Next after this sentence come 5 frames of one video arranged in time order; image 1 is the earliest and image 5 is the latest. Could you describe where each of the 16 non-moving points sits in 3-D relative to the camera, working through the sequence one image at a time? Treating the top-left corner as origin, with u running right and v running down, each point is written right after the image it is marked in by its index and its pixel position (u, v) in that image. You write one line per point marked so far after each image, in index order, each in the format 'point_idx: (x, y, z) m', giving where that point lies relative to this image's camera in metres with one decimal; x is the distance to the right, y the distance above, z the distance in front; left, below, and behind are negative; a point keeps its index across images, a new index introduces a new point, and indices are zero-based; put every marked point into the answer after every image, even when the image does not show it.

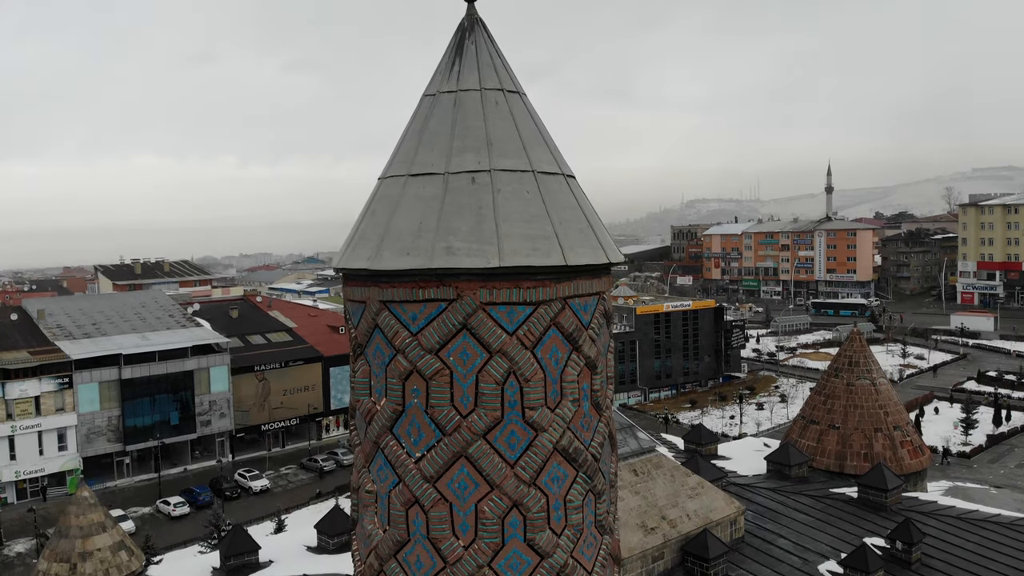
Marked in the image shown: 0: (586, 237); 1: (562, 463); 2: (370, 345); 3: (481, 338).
0: (+0.2, +0.2, +2.3) m
1: (+0.2, -0.5, +2.2) m
2: (-0.5, -0.2, +2.3) m
3: (-0.1, -0.1, +2.1) m
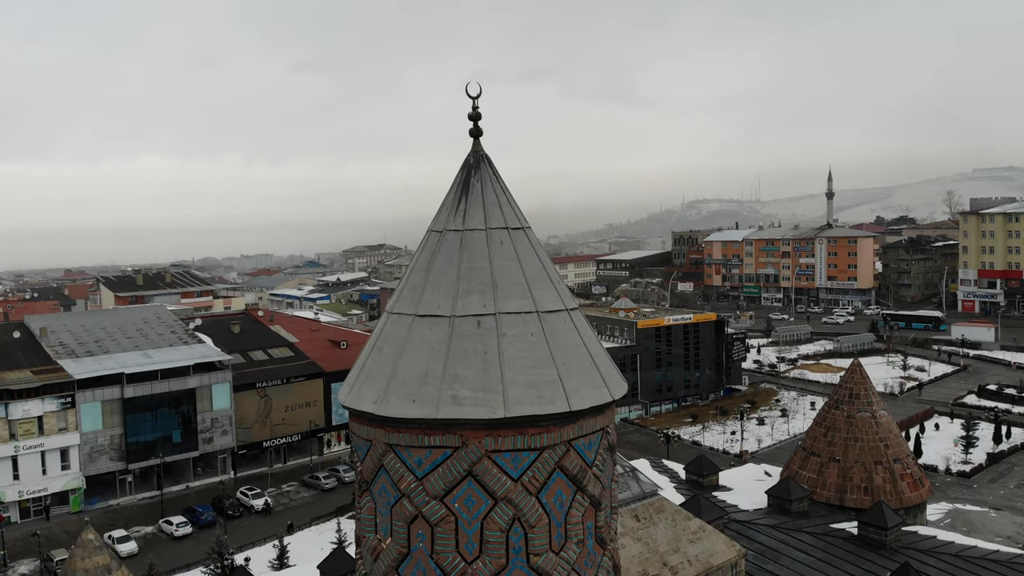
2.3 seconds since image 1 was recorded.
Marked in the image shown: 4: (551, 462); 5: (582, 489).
0: (+0.2, -0.3, +2.3) m
1: (+0.2, -1.0, +2.2) m
2: (-0.4, -0.6, +2.3) m
3: (-0.1, -0.6, +2.2) m
4: (+0.1, -0.5, +2.2) m
5: (+0.2, -0.6, +2.3) m
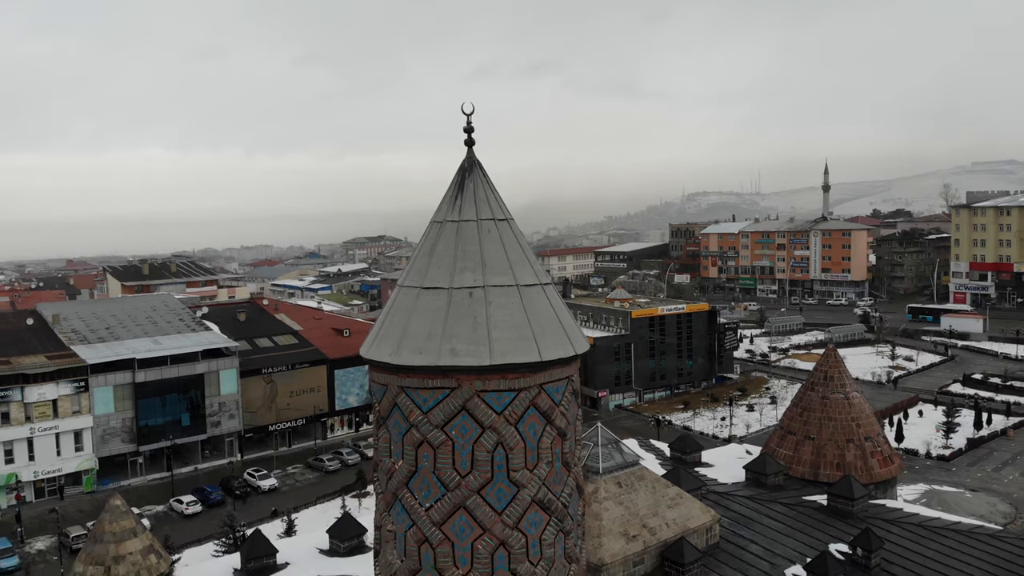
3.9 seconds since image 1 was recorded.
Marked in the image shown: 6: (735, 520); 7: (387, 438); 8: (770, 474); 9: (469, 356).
0: (+0.2, -0.2, +3.0) m
1: (+0.1, -0.9, +2.9) m
2: (-0.5, -0.5, +3.0) m
3: (-0.1, -0.5, +2.8) m
4: (+0.1, -0.4, +2.8) m
5: (+0.2, -0.5, +2.9) m
6: (+2.6, -2.7, +8.5) m
7: (-0.5, -0.6, +3.0) m
8: (+3.5, -2.6, +9.9) m
9: (-0.2, -0.3, +2.8) m
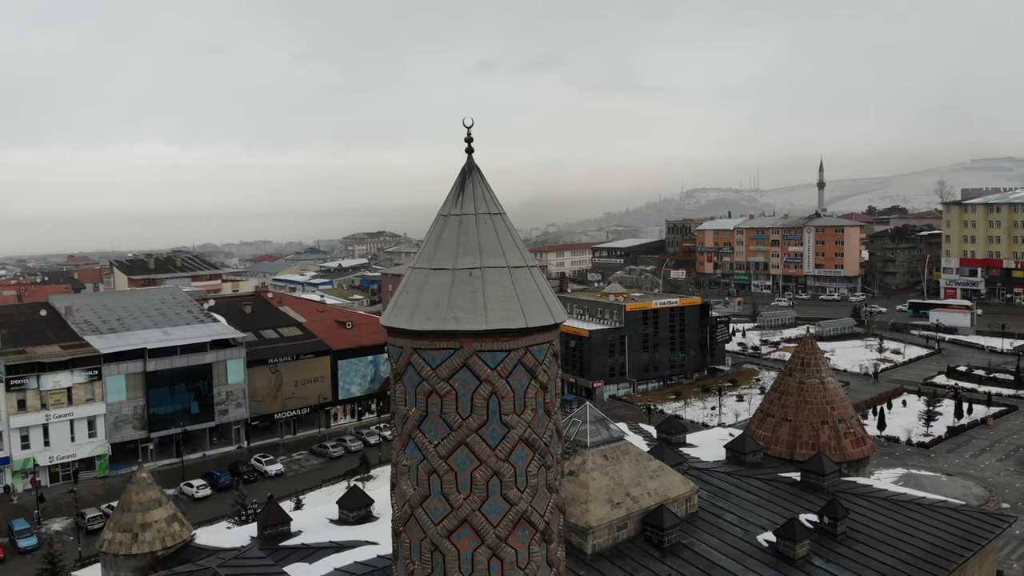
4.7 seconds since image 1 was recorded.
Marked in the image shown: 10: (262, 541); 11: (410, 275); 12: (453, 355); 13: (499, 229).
0: (+0.1, -0.1, +3.6) m
1: (+0.1, -0.8, +3.5) m
2: (-0.5, -0.4, +3.6) m
3: (-0.2, -0.4, +3.5) m
4: (0.0, -0.3, +3.5) m
5: (+0.1, -0.4, +3.6) m
6: (+2.6, -2.6, +9.3) m
7: (-0.6, -0.5, +3.7) m
8: (+3.5, -2.4, +10.6) m
9: (-0.2, -0.2, +3.5) m
10: (-3.0, -3.0, +8.7) m
11: (-0.5, +0.1, +3.7) m
12: (-0.3, -0.3, +3.5) m
13: (-0.1, +0.3, +3.8) m
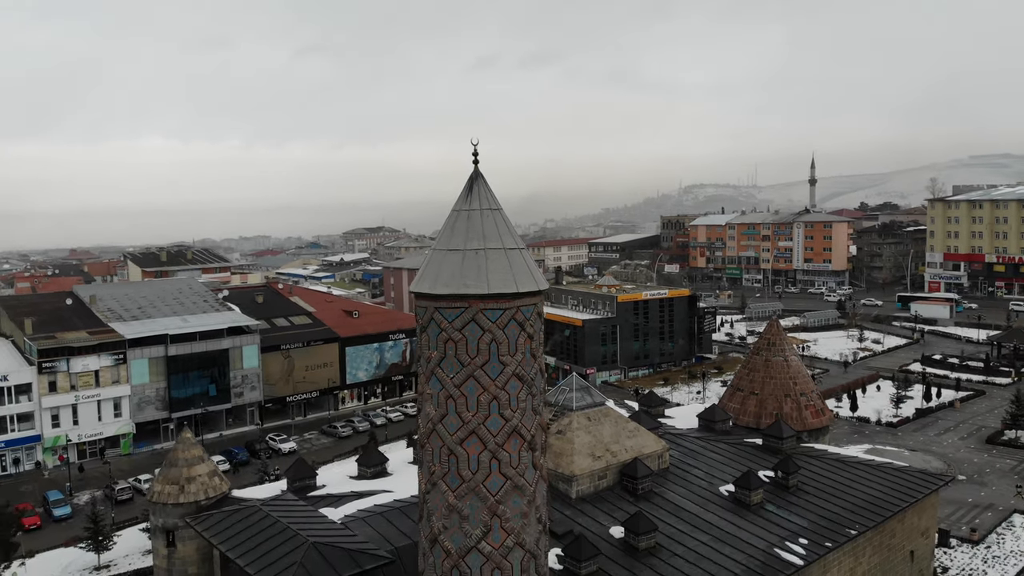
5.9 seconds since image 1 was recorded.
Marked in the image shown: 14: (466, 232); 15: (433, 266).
0: (+0.1, +0.1, +5.0) m
1: (0.0, -0.6, +4.9) m
2: (-0.6, -0.3, +5.0) m
3: (-0.2, -0.2, +4.8) m
4: (0.0, -0.2, +4.9) m
5: (+0.1, -0.3, +4.9) m
6: (+2.5, -2.4, +10.6) m
7: (-0.6, -0.4, +5.0) m
8: (+3.4, -2.2, +12.0) m
9: (-0.2, 0.0, +4.8) m
10: (-3.1, -2.8, +10.0) m
11: (-0.6, +0.2, +5.1) m
12: (-0.3, -0.2, +4.8) m
13: (-0.1, +0.5, +5.1) m
14: (-0.3, +0.4, +5.0) m
15: (-0.5, +0.1, +5.0) m
